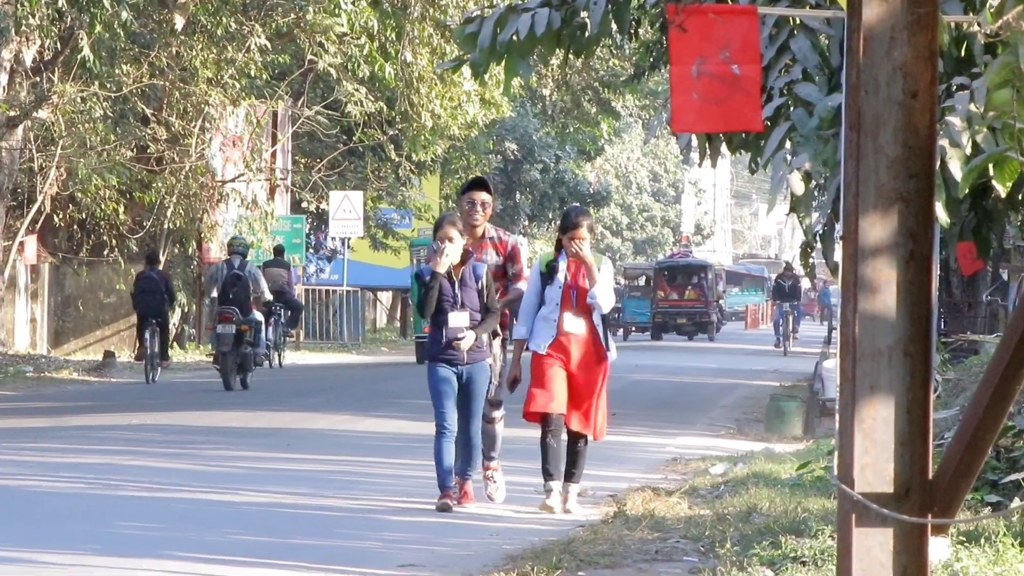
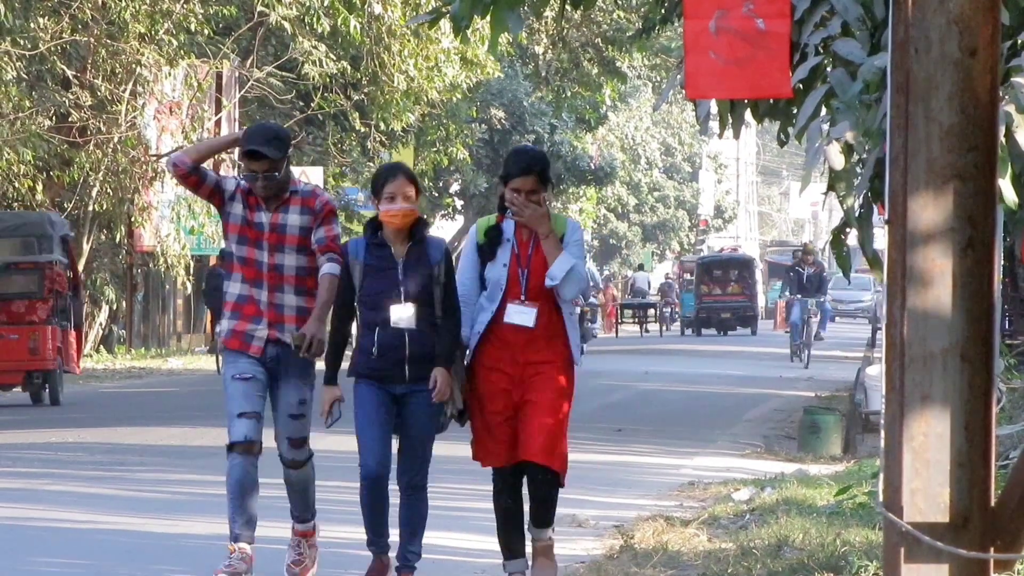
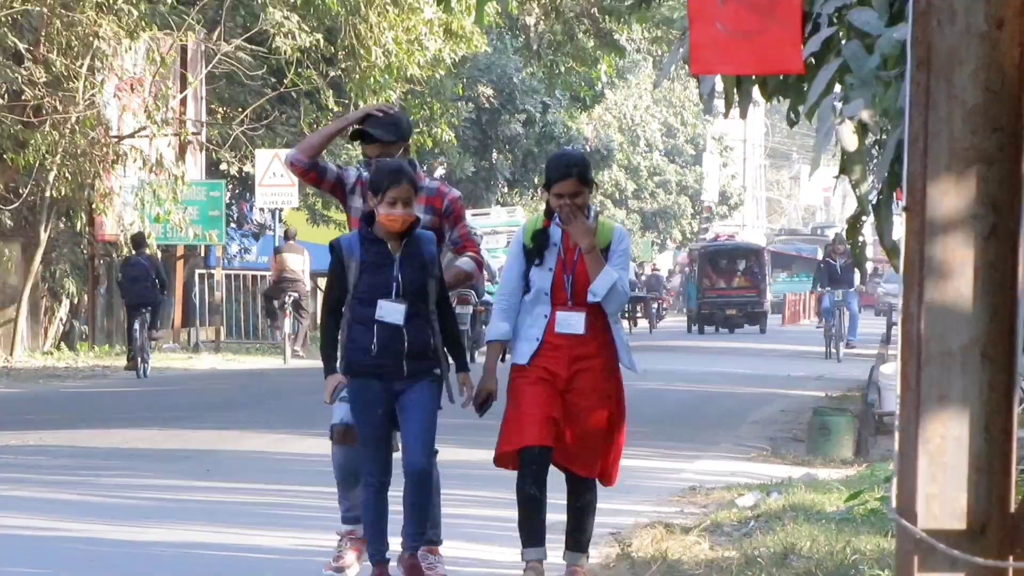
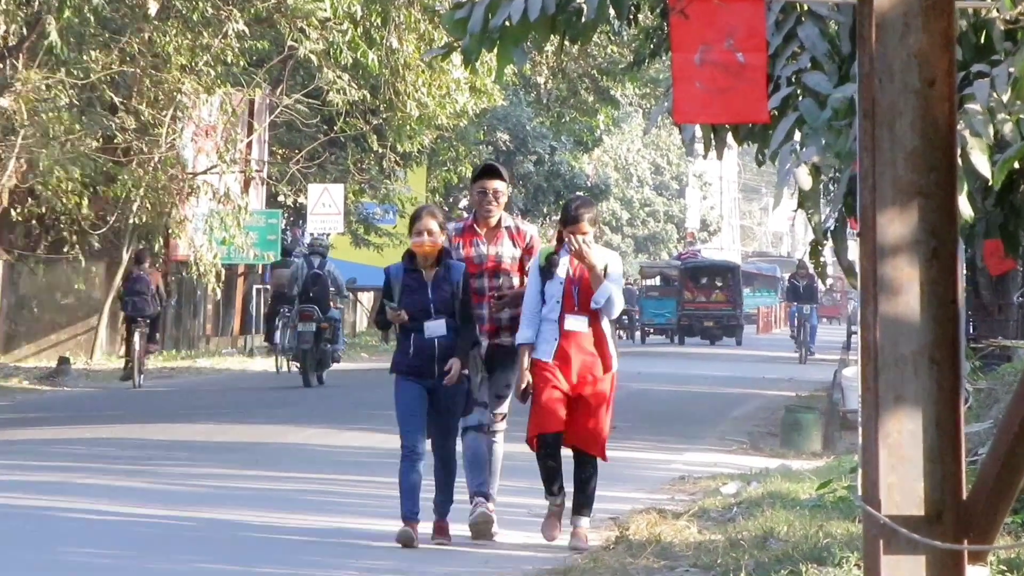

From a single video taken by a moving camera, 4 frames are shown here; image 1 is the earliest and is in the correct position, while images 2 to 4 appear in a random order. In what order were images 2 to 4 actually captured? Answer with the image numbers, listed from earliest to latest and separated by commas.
4, 3, 2
